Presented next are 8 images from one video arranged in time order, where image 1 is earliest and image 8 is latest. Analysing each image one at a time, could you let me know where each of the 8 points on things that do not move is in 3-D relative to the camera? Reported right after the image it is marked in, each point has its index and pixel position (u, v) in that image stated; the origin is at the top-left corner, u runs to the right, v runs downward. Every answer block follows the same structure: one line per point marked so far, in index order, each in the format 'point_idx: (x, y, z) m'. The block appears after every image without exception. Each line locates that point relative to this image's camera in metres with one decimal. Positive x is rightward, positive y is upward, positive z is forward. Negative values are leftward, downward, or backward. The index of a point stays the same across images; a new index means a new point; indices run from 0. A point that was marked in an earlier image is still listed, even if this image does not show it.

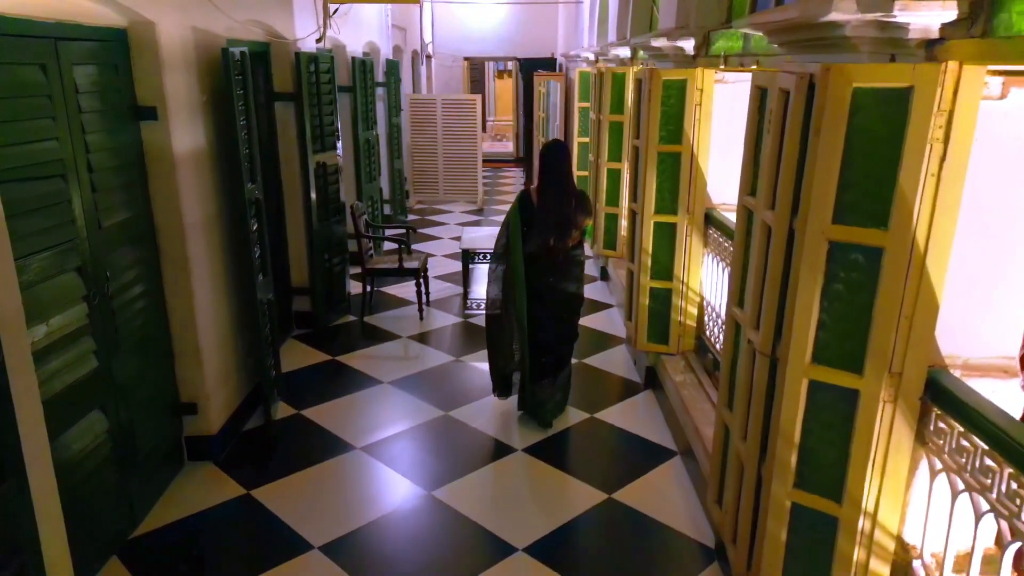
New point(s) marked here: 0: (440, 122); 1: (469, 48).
0: (-1.1, +2.6, +8.6) m
1: (-0.9, +4.9, +11.2) m
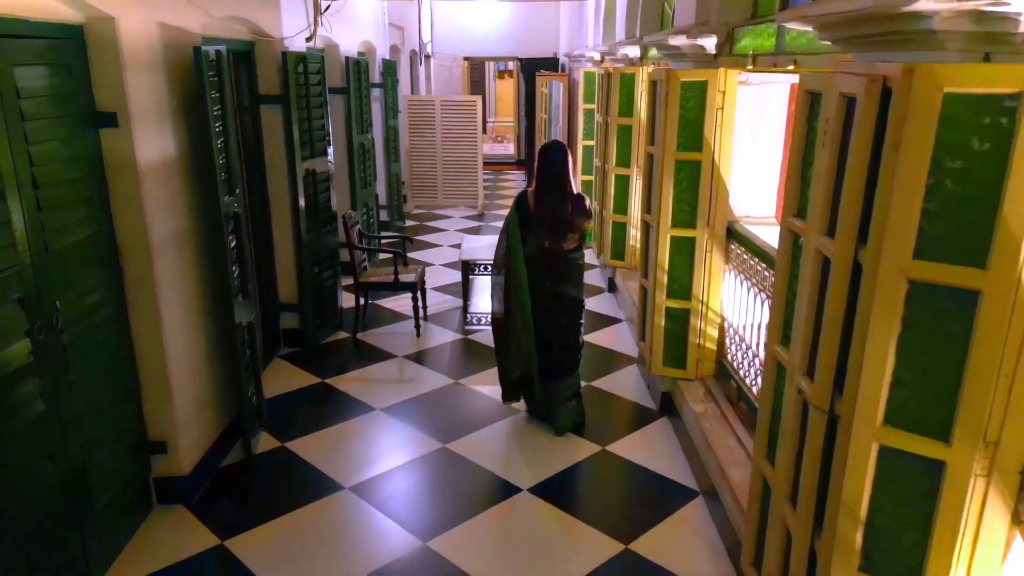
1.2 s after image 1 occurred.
0: (-1.1, +2.5, +8.3) m
1: (-0.8, +4.8, +10.9) m
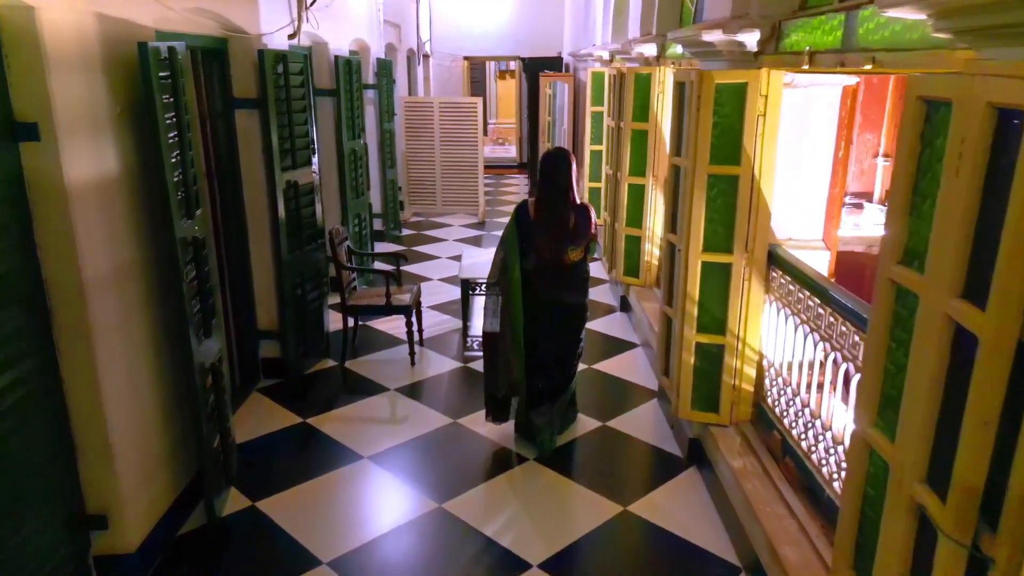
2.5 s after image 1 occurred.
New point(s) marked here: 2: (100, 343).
0: (-1.1, +2.3, +7.9) m
1: (-0.8, +4.6, +10.5) m
2: (-1.6, -0.2, +2.2) m
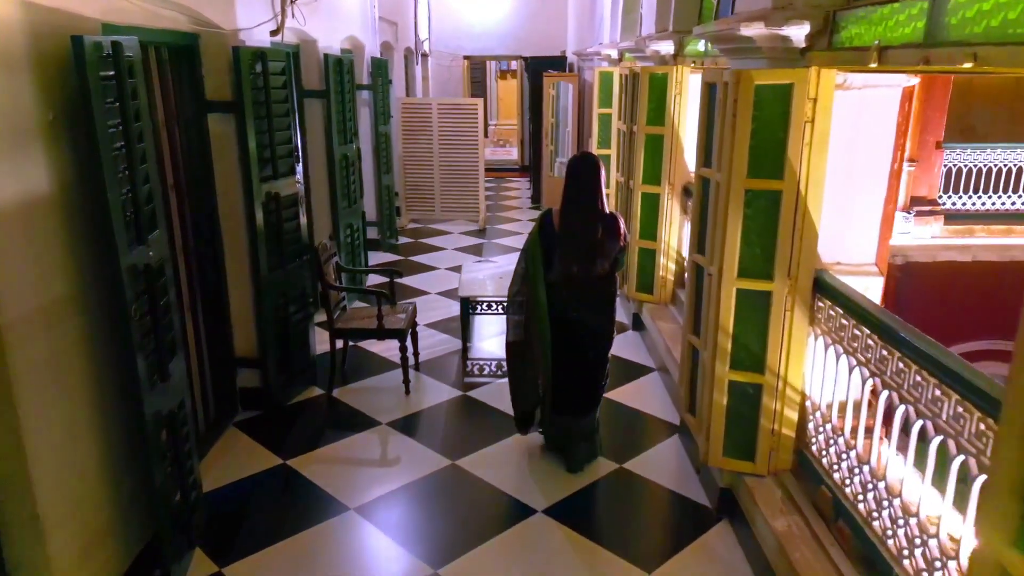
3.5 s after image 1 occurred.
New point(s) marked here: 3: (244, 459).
0: (-1.0, +2.2, +7.5) m
1: (-0.8, +4.4, +10.1) m
2: (-1.6, -0.4, +1.8) m
3: (-1.5, -1.0, +3.1) m
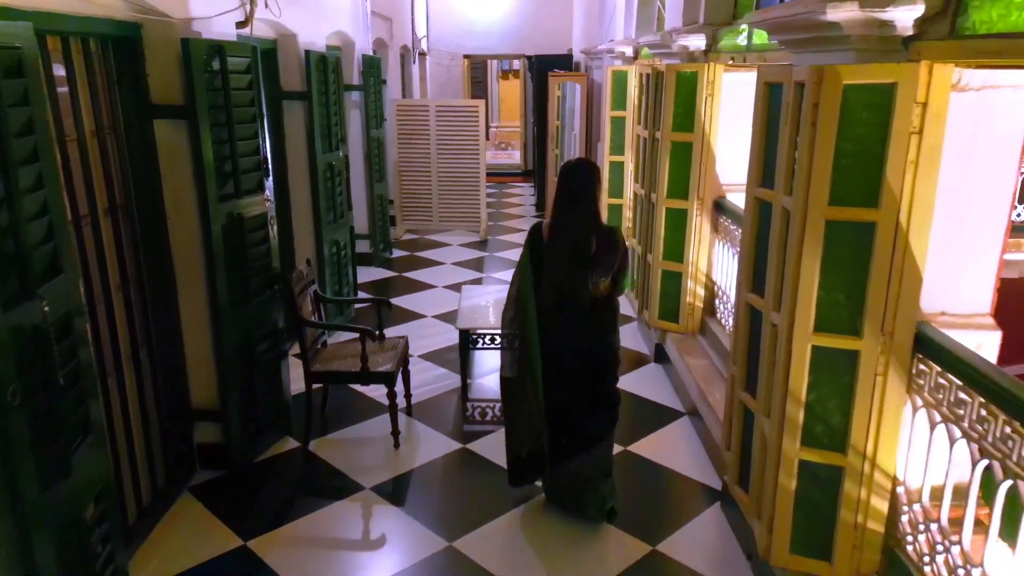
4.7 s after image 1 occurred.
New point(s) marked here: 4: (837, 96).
0: (-1.0, +2.0, +7.0) m
1: (-0.7, +4.2, +9.6) m
2: (-1.6, -0.6, +1.3) m
3: (-1.5, -1.2, +2.6) m
4: (+1.1, +0.6, +1.8) m
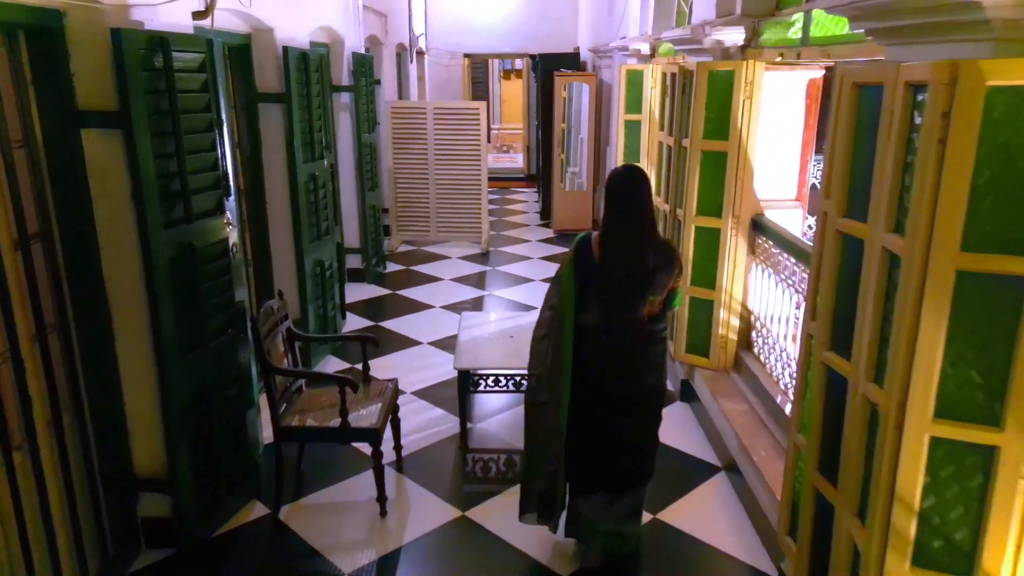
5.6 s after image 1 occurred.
0: (-0.9, +1.8, +6.4) m
1: (-0.7, +4.0, +9.1) m
2: (-1.5, -0.8, +0.8) m
3: (-1.4, -1.4, +2.1) m
4: (+1.1, +0.4, +1.3) m
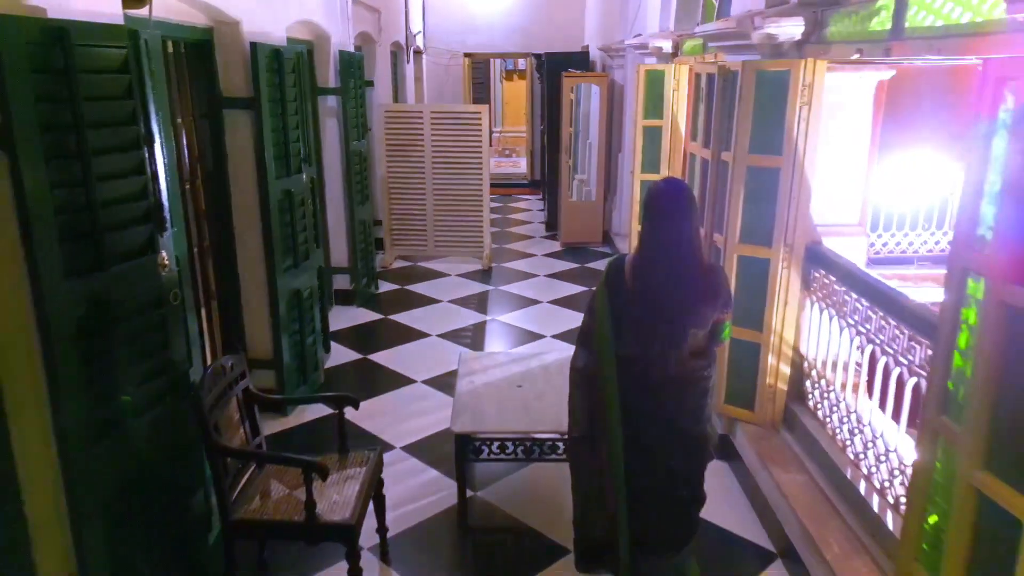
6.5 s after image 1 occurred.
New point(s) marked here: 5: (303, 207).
0: (-0.9, +1.5, +5.9) m
1: (-0.6, +3.8, +8.5) m
2: (-1.5, -1.0, +0.2) m
3: (-1.4, -1.6, +1.5) m
4: (+1.1, +0.2, +0.8) m
5: (-1.4, +0.5, +3.6) m
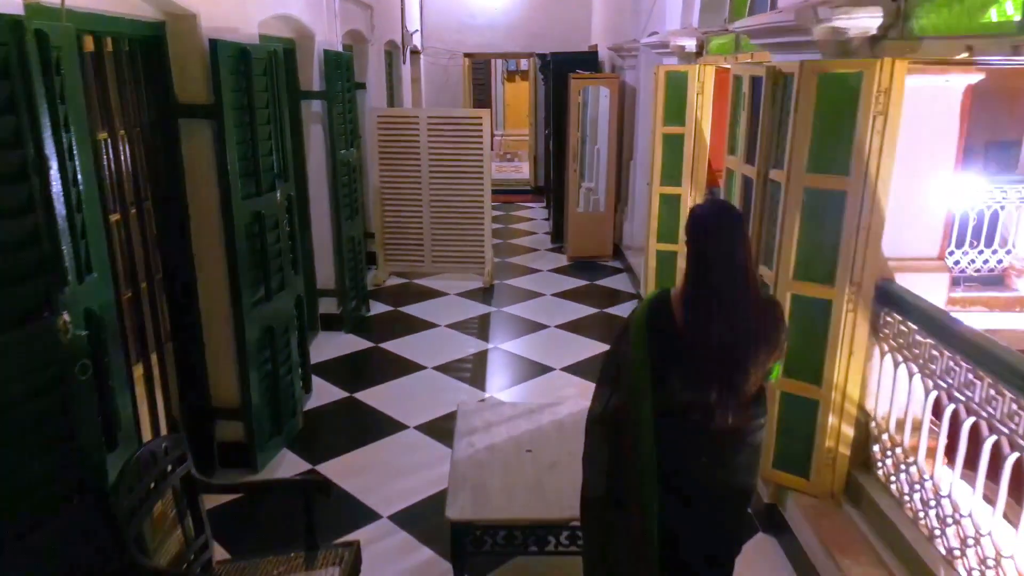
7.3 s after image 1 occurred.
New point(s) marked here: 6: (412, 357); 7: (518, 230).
0: (-0.9, +1.3, +5.4) m
1: (-0.6, +3.6, +8.0) m
2: (-1.4, -1.2, -0.3) m
3: (-1.4, -1.8, +1.0) m
4: (+1.2, 0.0, +0.3) m
5: (-1.3, +0.3, +3.1) m
6: (-0.8, -0.5, +4.2) m
7: (+0.1, +0.8, +7.5) m
